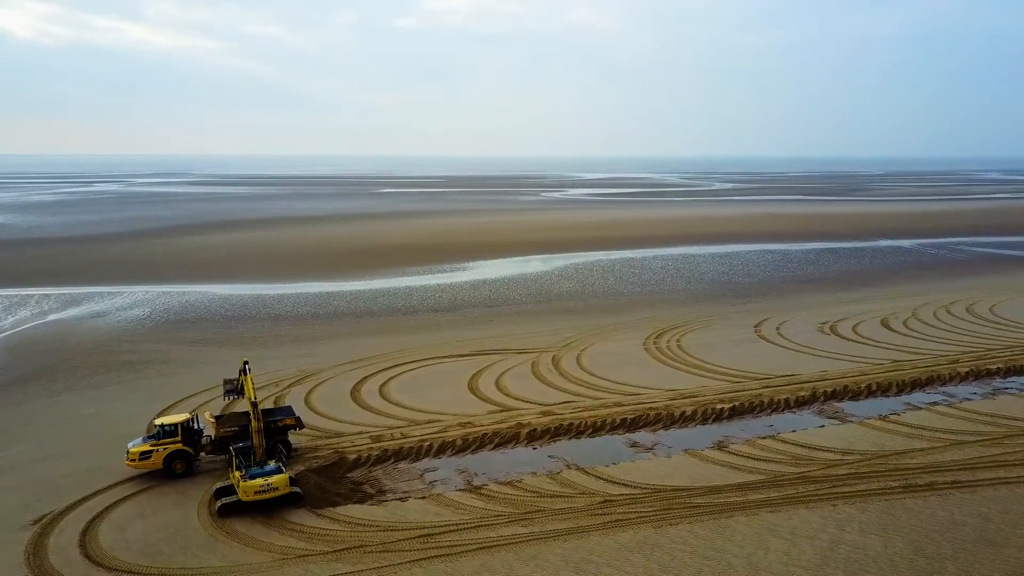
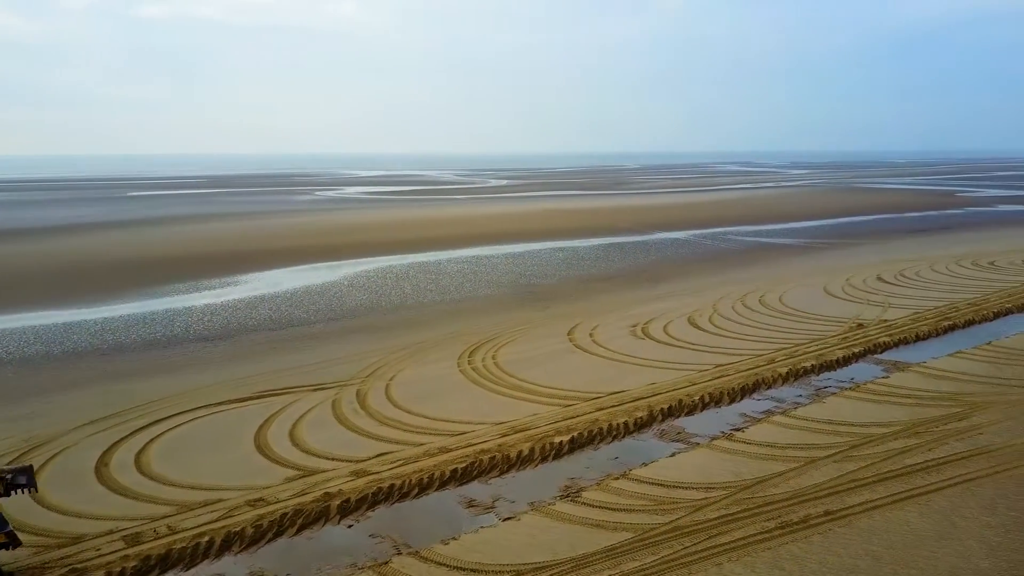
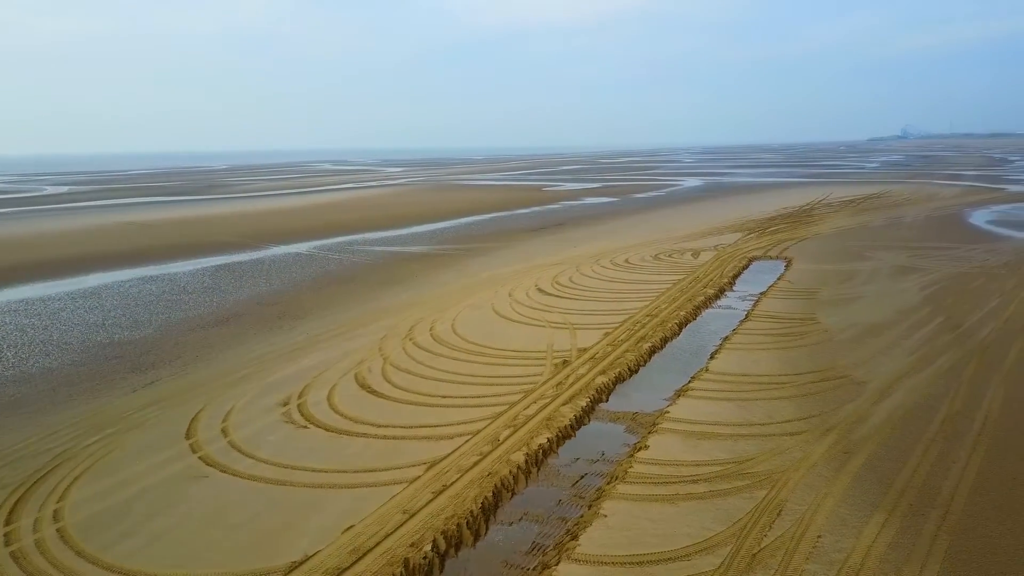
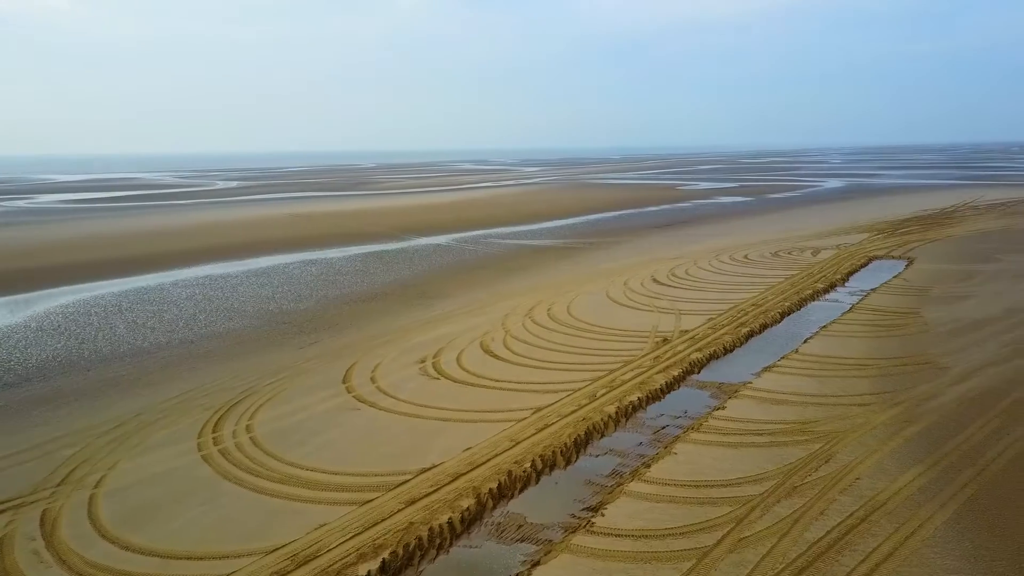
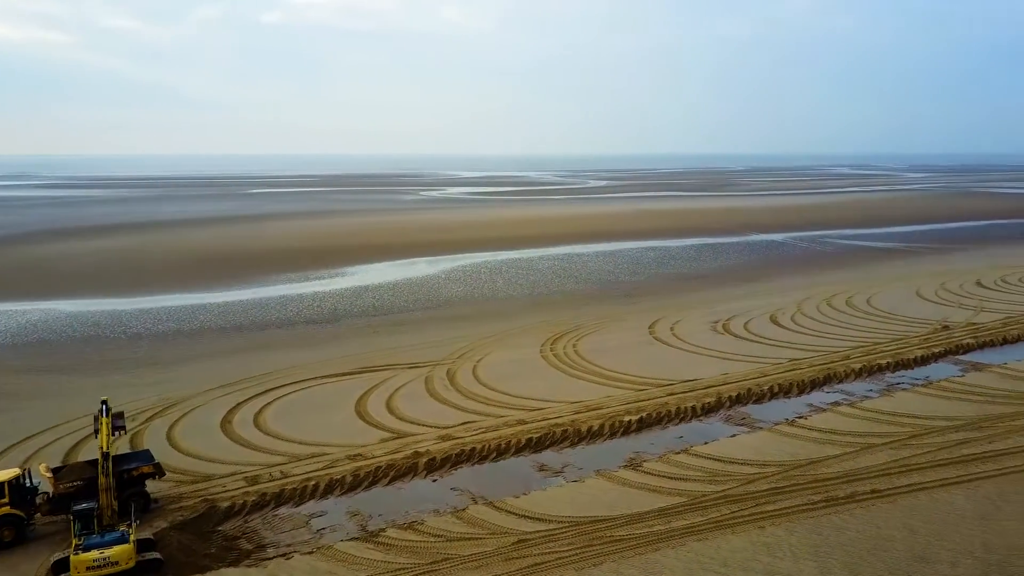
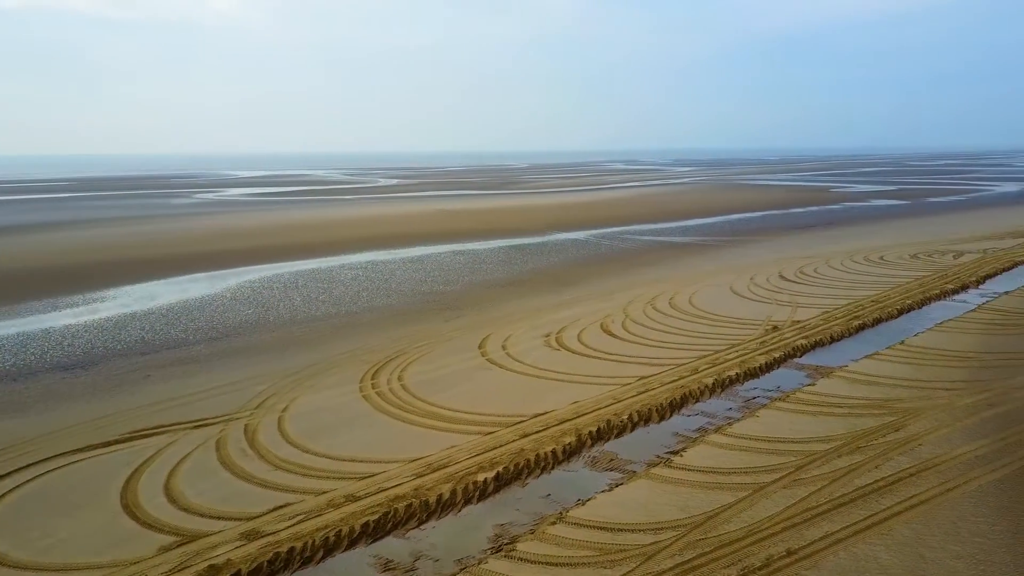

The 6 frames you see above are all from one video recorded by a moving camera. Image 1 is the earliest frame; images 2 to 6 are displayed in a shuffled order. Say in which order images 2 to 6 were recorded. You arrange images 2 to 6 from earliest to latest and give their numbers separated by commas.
5, 2, 6, 4, 3
